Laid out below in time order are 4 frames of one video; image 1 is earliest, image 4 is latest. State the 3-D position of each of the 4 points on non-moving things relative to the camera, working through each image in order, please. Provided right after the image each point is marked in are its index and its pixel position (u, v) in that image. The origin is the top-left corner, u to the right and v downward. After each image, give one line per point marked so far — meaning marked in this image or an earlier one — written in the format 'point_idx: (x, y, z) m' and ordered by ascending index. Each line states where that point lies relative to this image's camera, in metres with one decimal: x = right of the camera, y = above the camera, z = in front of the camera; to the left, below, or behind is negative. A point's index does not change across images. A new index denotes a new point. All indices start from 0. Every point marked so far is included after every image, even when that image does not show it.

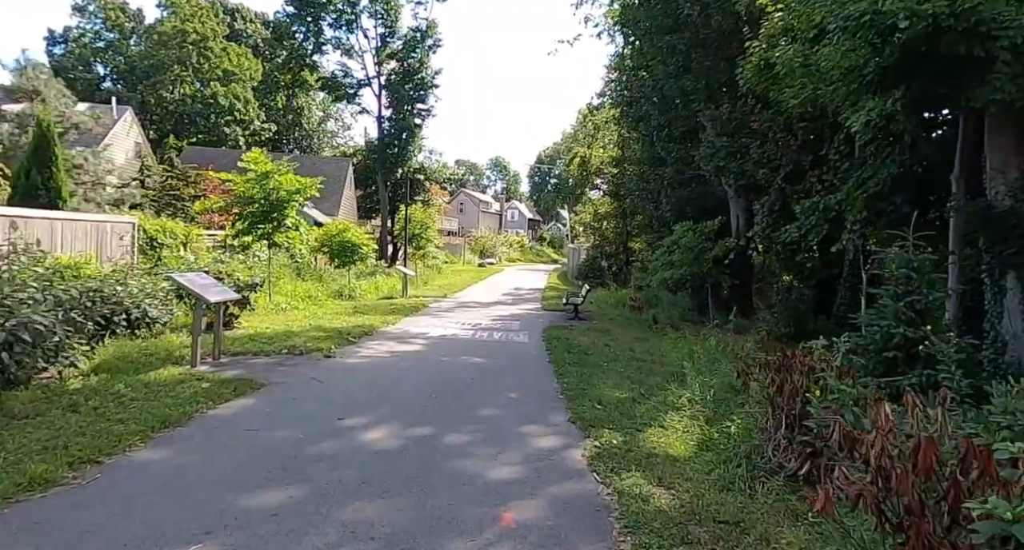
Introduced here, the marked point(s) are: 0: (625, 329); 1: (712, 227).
0: (+2.4, -1.2, +13.5) m
1: (+5.0, +1.2, +15.9) m
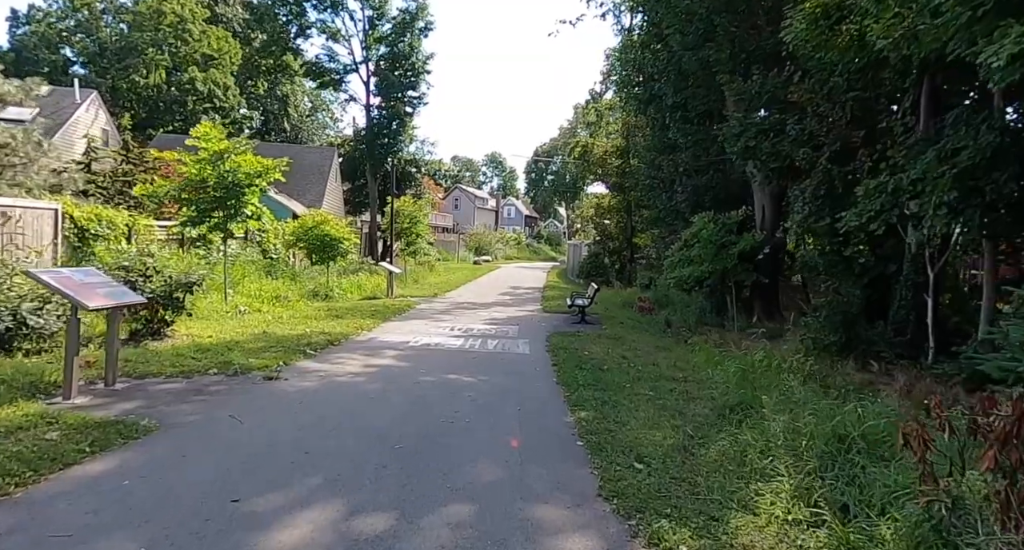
0: (+2.3, -1.1, +11.7) m
1: (+4.9, +1.3, +14.1) m
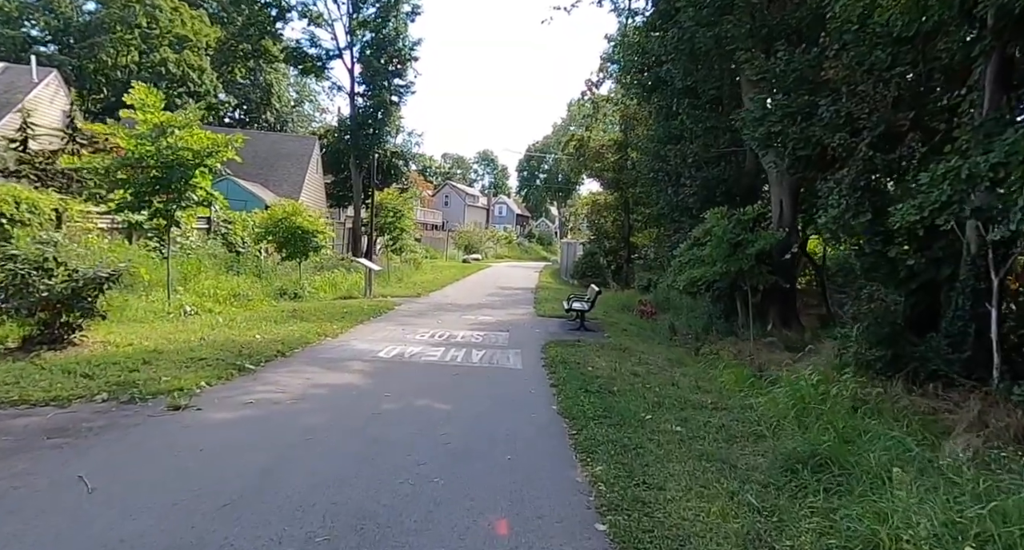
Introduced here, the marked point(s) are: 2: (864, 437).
0: (+2.2, -1.1, +10.2) m
1: (+4.8, +1.2, +12.7) m
2: (+2.2, -1.0, +4.1) m
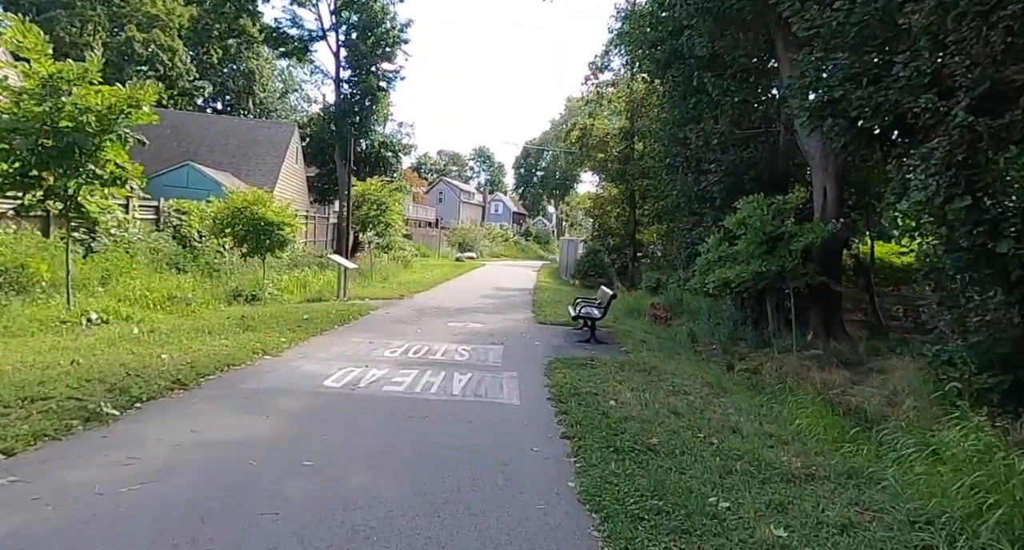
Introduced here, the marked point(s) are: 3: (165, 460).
0: (+2.1, -1.1, +8.2) m
1: (+4.7, +1.2, +10.6) m
2: (+2.2, -1.0, +2.0) m
3: (-1.9, -1.0, +3.5) m
